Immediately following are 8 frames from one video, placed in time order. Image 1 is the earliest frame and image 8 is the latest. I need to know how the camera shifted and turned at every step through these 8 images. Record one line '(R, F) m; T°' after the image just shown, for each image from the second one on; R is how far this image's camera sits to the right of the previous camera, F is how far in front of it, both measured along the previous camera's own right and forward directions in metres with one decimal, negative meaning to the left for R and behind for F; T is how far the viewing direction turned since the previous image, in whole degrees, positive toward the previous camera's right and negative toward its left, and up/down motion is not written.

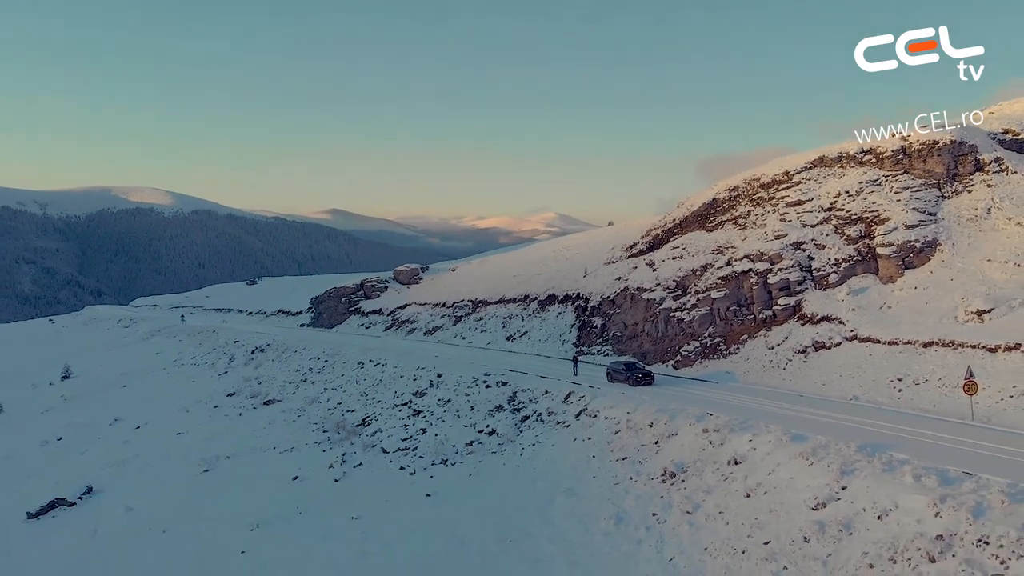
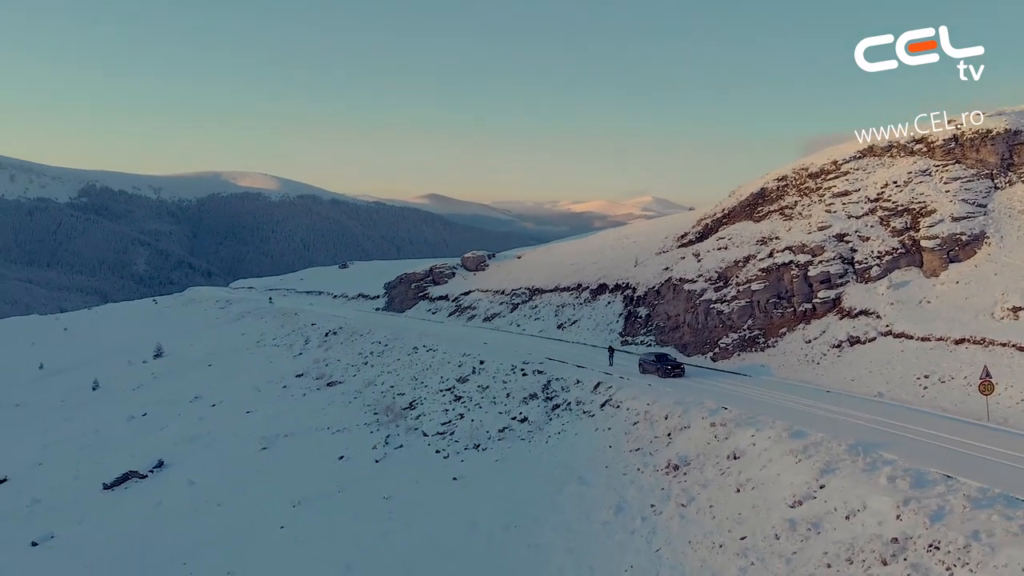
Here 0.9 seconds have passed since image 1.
(+1.6, -0.3) m; -6°
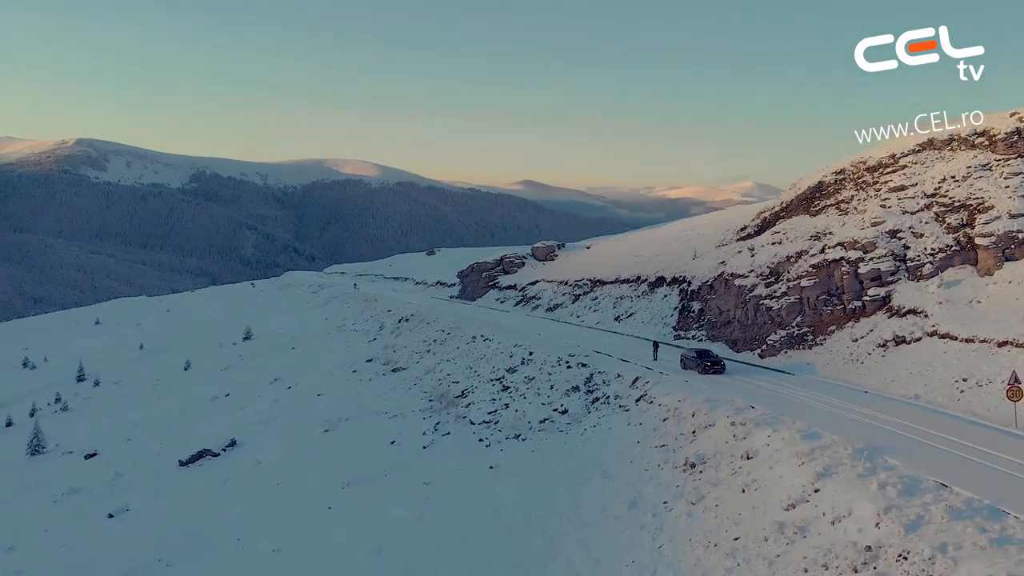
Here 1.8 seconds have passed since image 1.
(+1.4, -0.3) m; -6°
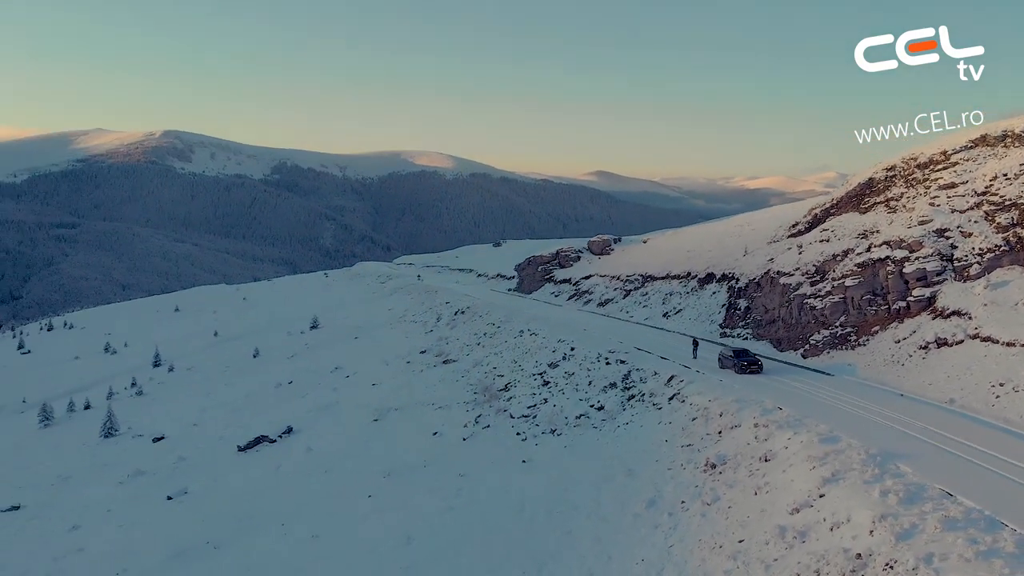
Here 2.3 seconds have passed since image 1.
(+0.9, -0.2) m; -5°
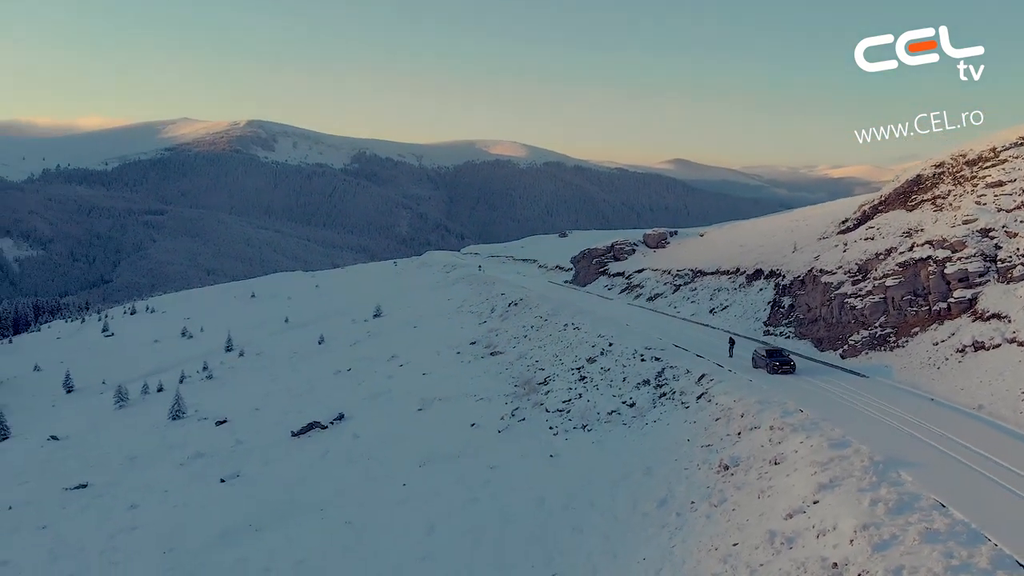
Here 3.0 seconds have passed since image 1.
(+1.1, -0.2) m; -5°
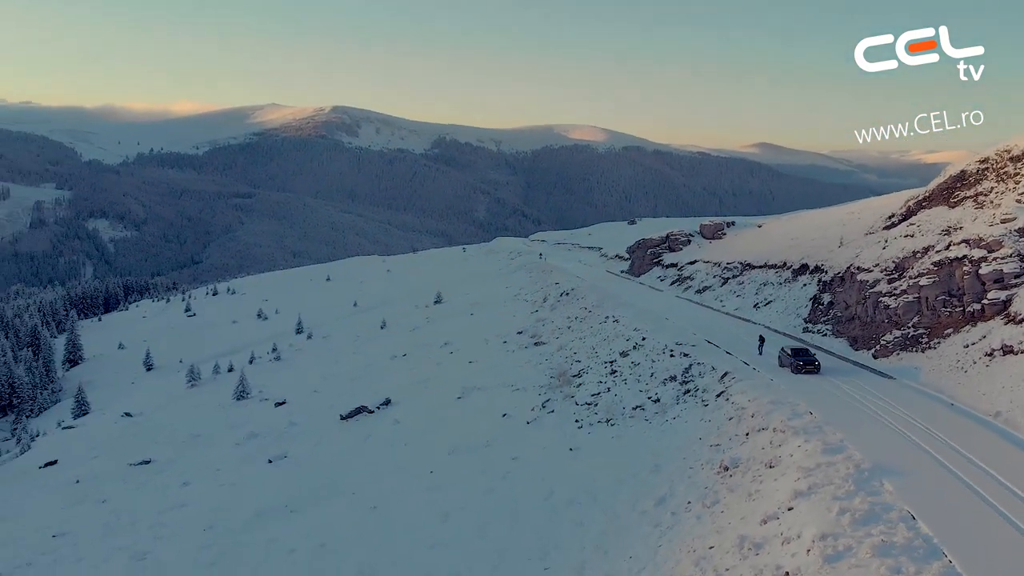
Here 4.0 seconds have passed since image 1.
(+1.4, -0.2) m; -5°
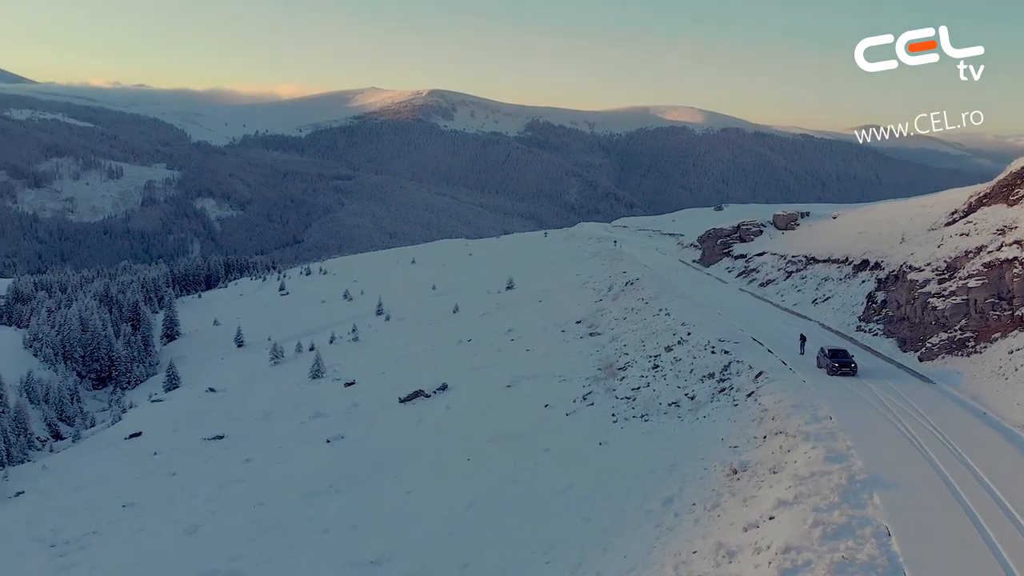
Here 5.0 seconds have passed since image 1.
(+1.5, -0.2) m; -6°
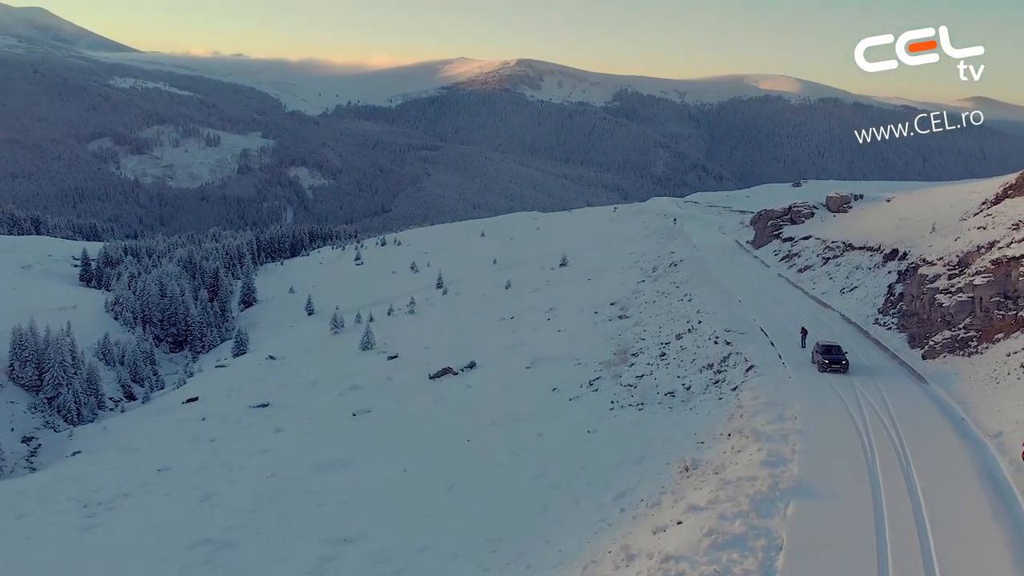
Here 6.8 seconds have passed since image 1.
(+2.4, -0.1) m; -6°
